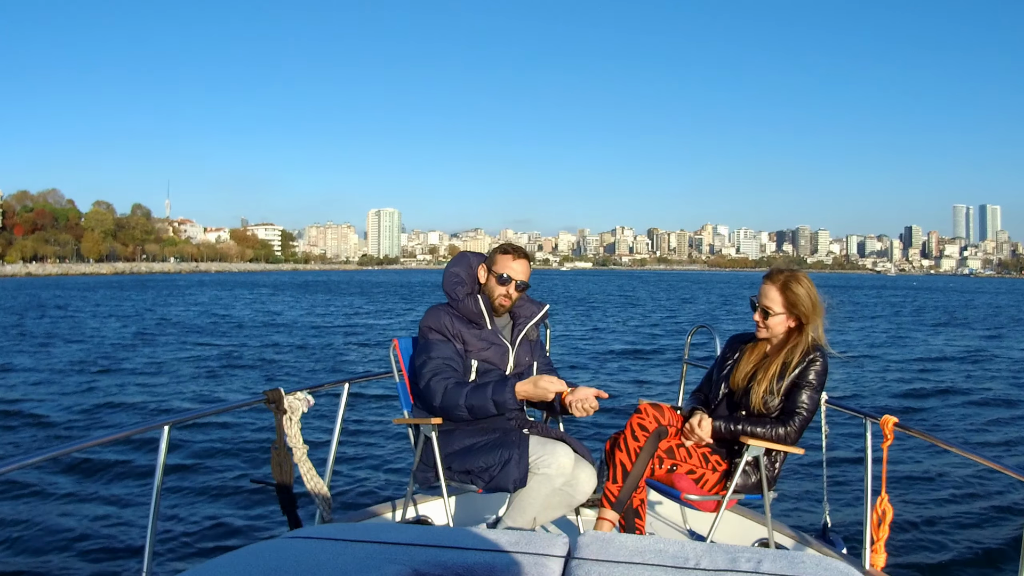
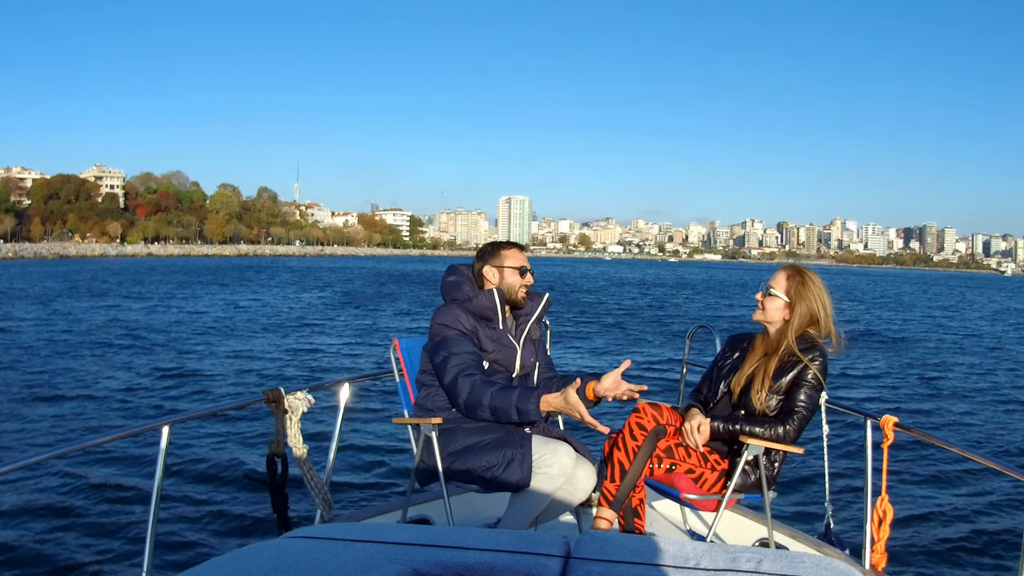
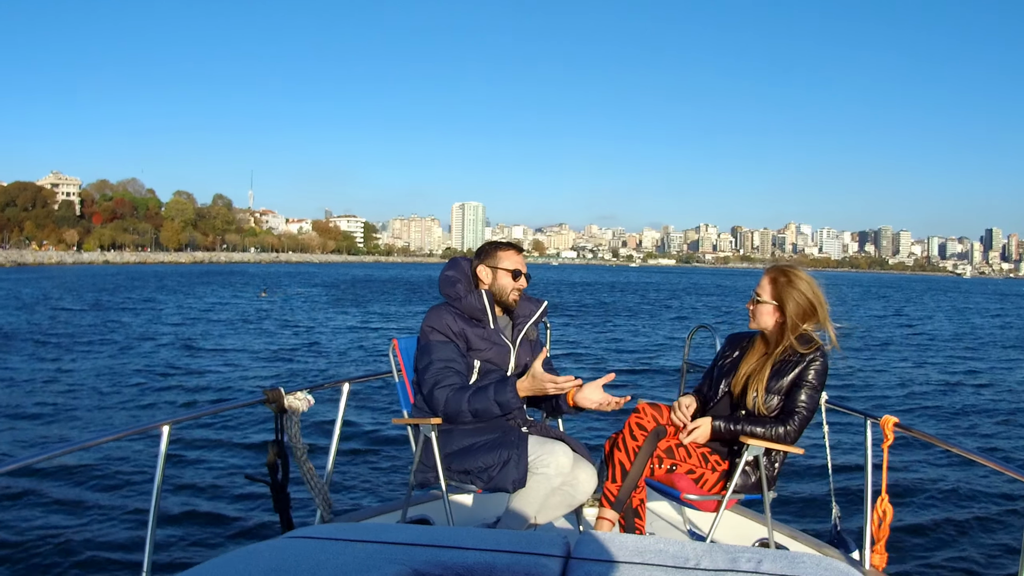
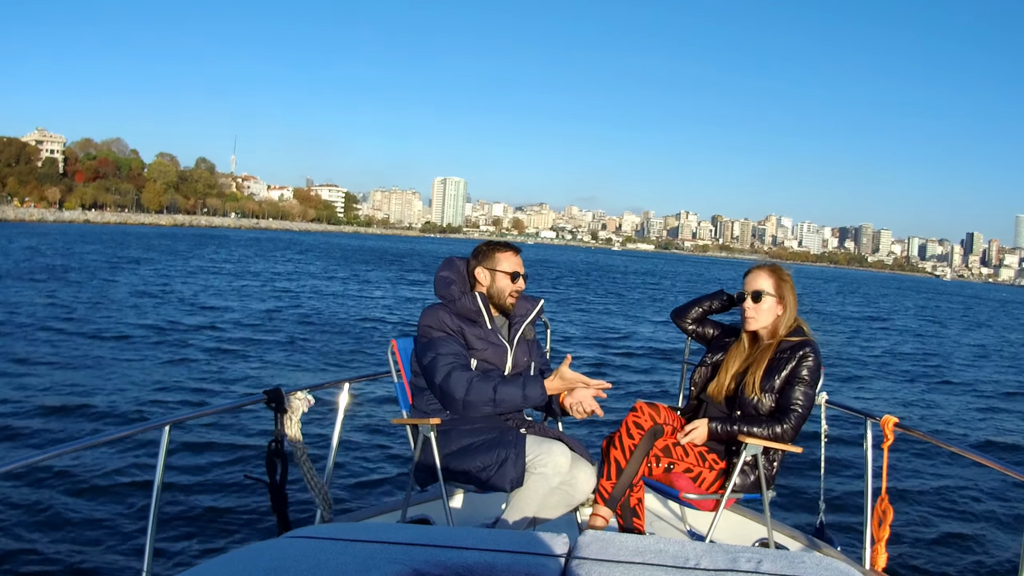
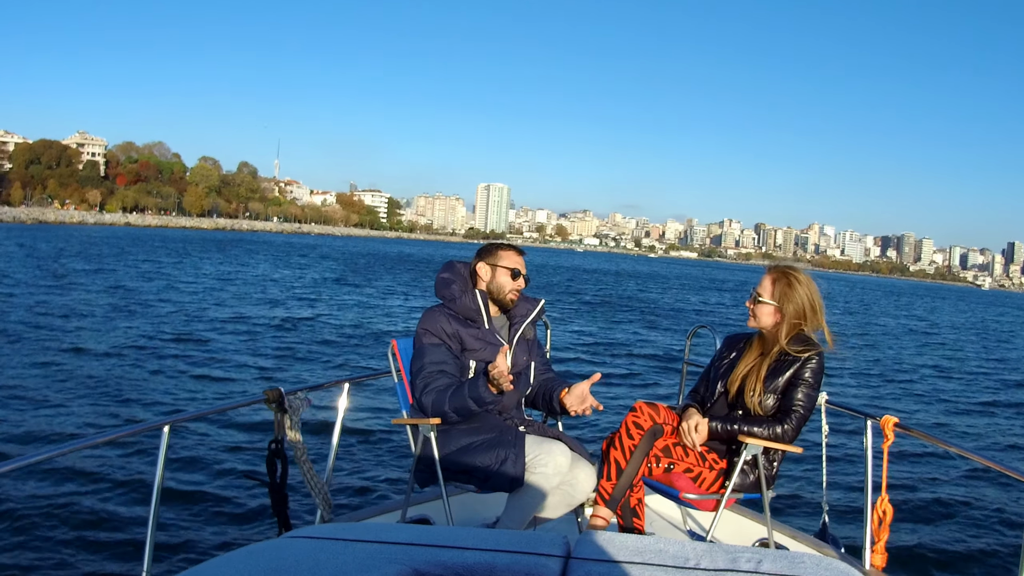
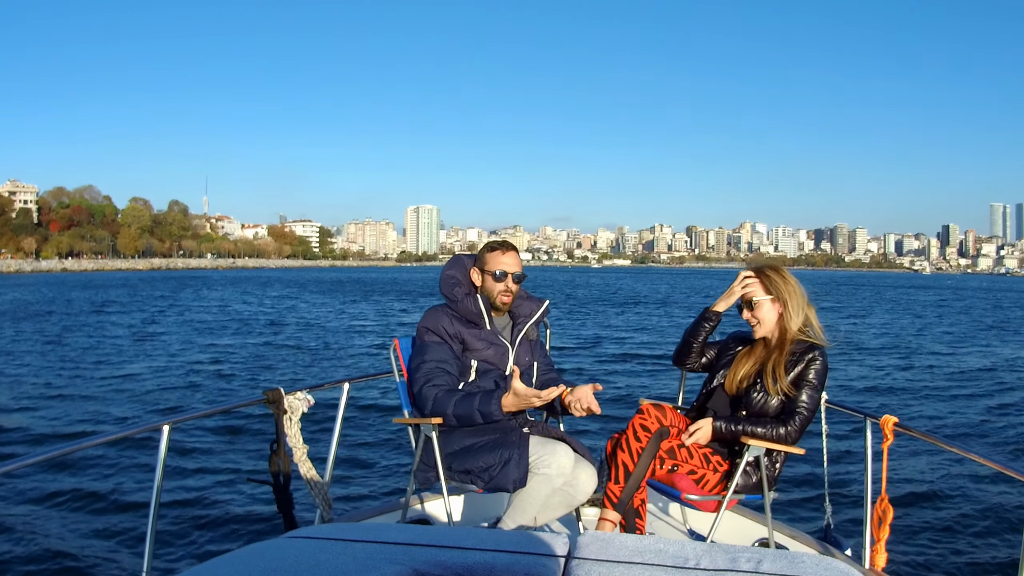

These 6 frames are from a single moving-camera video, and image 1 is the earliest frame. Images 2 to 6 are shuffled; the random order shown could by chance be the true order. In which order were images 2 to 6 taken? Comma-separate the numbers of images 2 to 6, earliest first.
6, 4, 3, 5, 2
